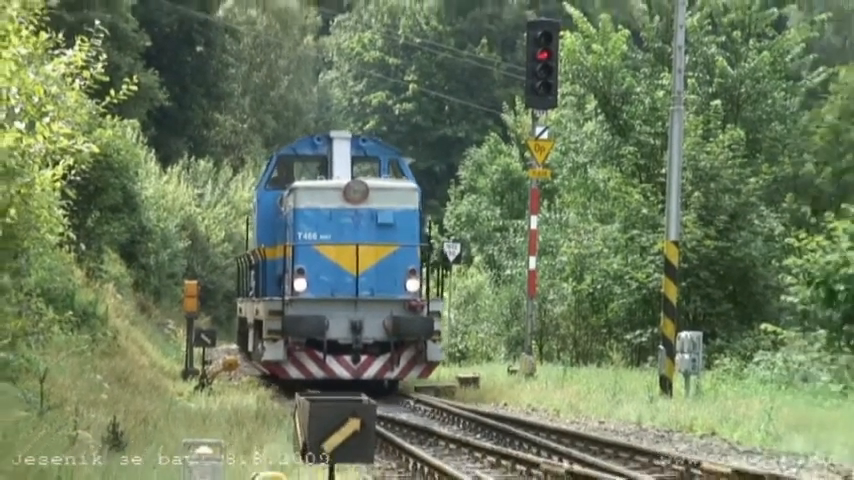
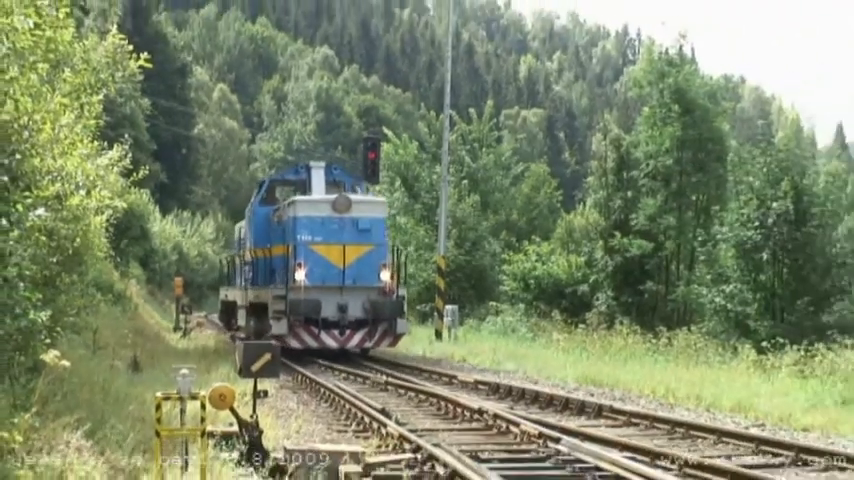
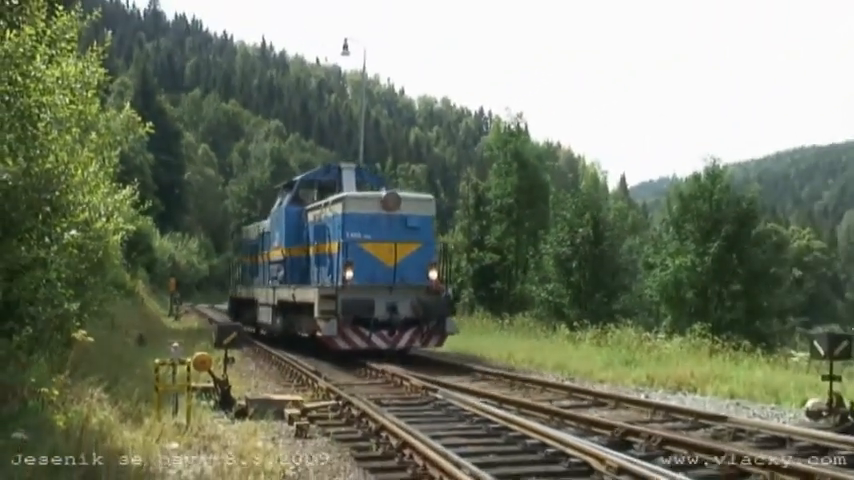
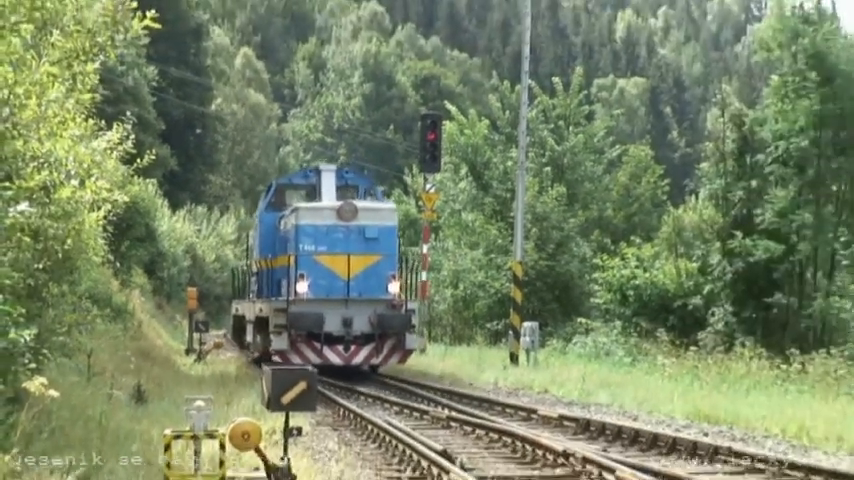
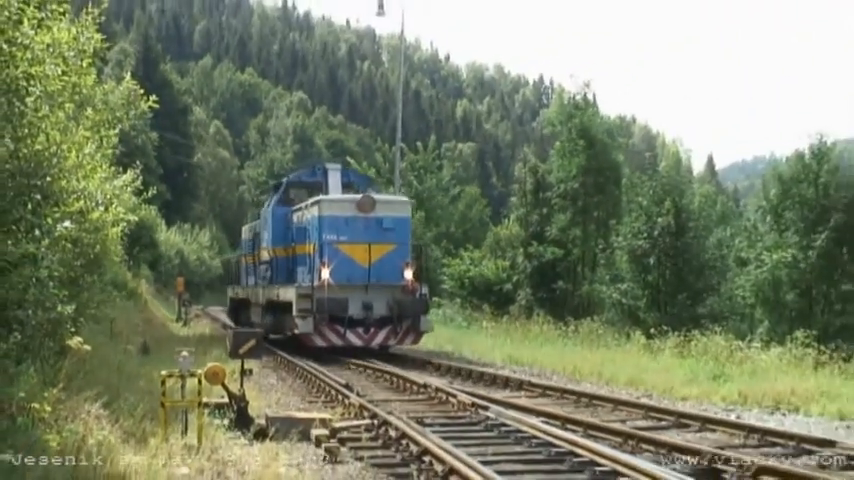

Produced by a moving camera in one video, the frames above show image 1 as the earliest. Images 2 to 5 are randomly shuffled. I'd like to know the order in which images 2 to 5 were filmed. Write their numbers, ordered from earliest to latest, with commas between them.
4, 2, 5, 3
